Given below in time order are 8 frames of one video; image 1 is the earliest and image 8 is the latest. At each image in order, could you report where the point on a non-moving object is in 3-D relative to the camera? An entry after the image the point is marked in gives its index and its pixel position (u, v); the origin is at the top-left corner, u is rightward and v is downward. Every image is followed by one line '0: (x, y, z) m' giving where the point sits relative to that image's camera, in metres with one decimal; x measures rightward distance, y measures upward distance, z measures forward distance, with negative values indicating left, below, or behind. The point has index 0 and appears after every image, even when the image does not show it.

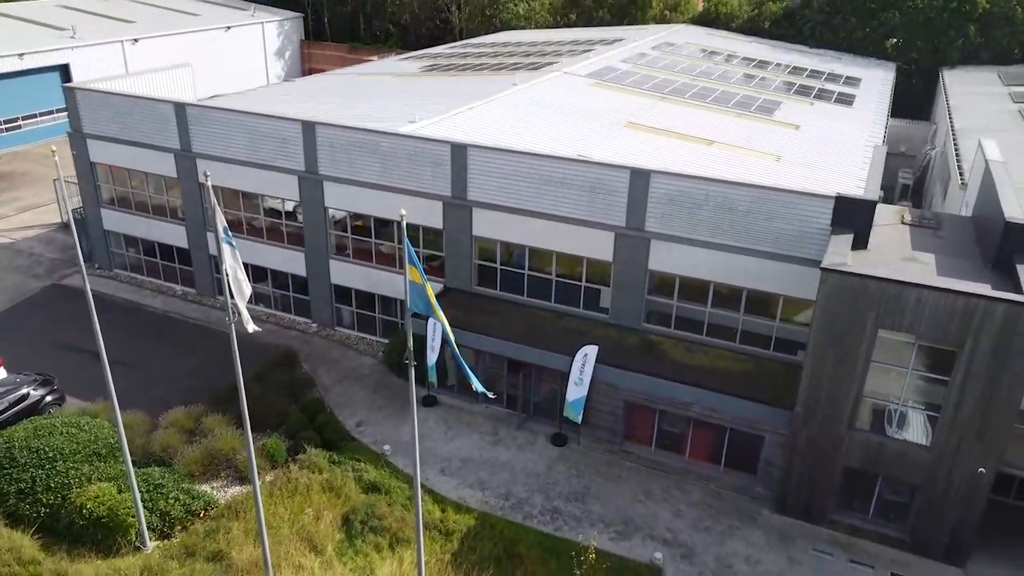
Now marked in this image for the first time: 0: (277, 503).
0: (-5.7, -5.3, +19.4) m
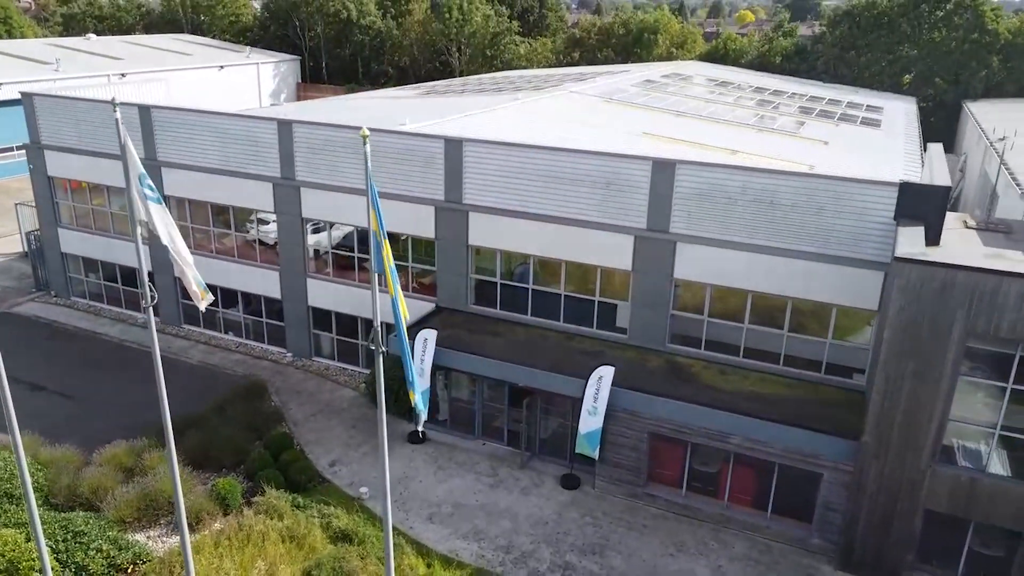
0: (-5.7, -5.3, +15.7) m
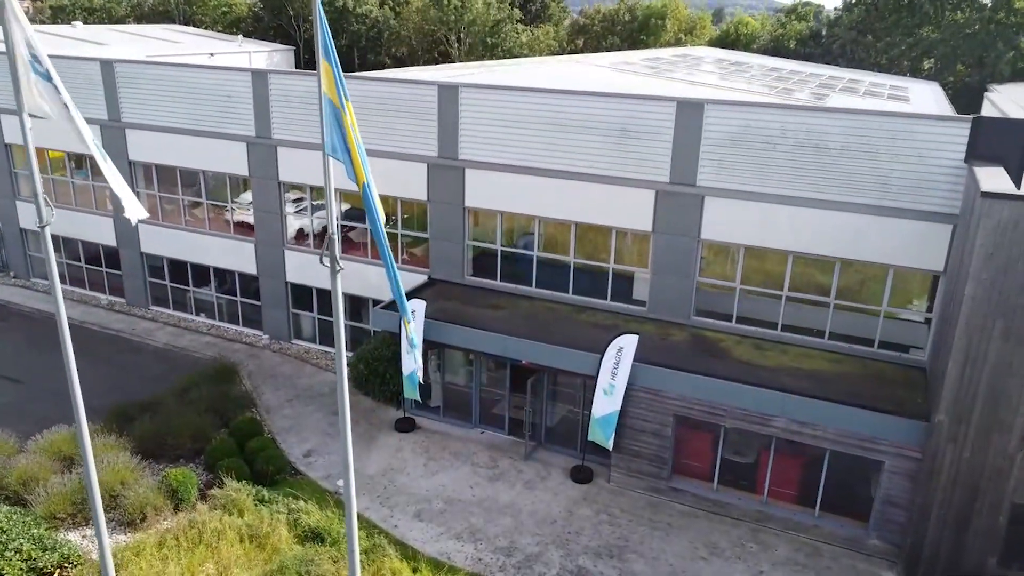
0: (-5.6, -4.5, +13.0) m
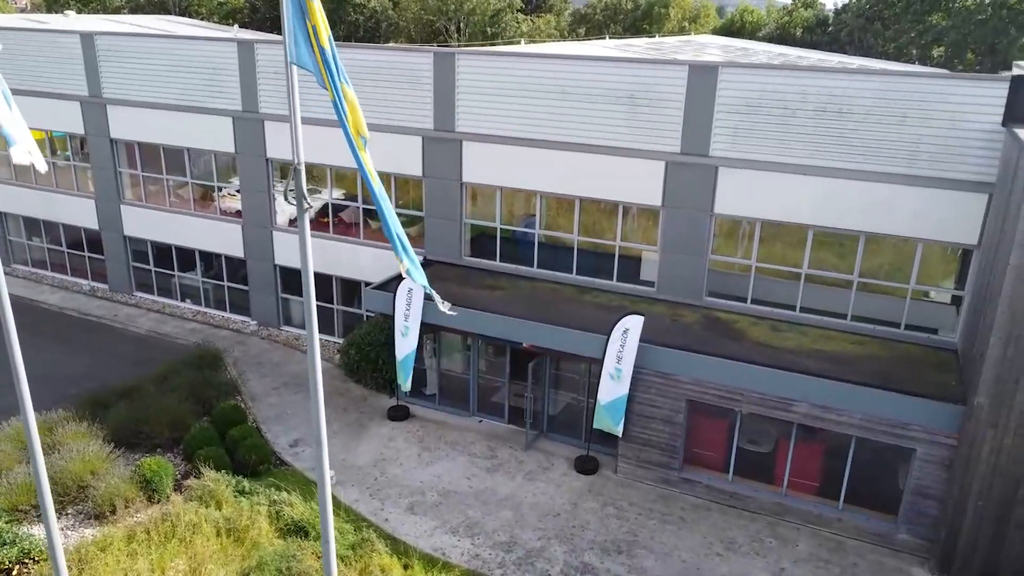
0: (-5.6, -4.0, +12.0) m
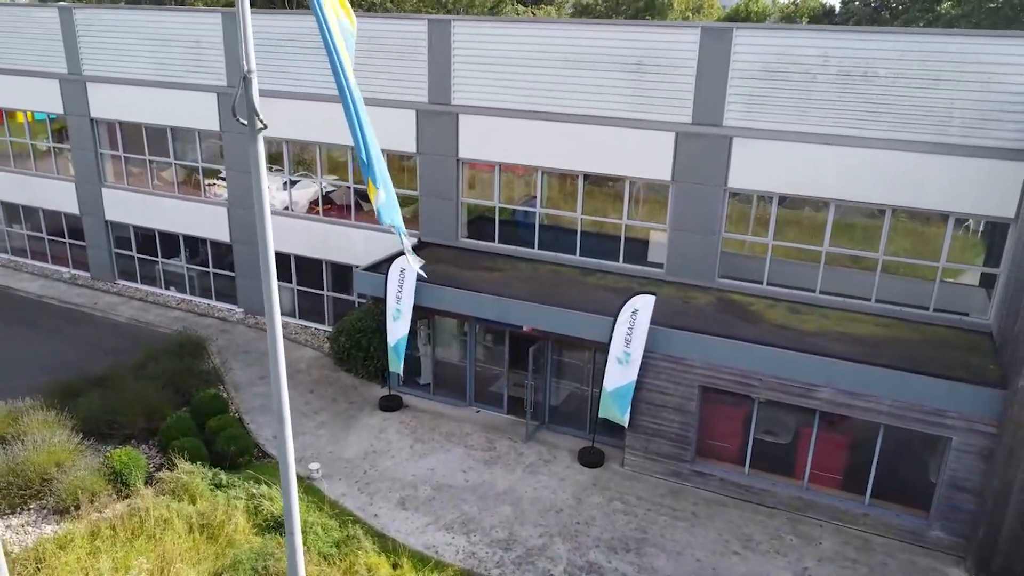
0: (-5.7, -3.6, +10.9) m
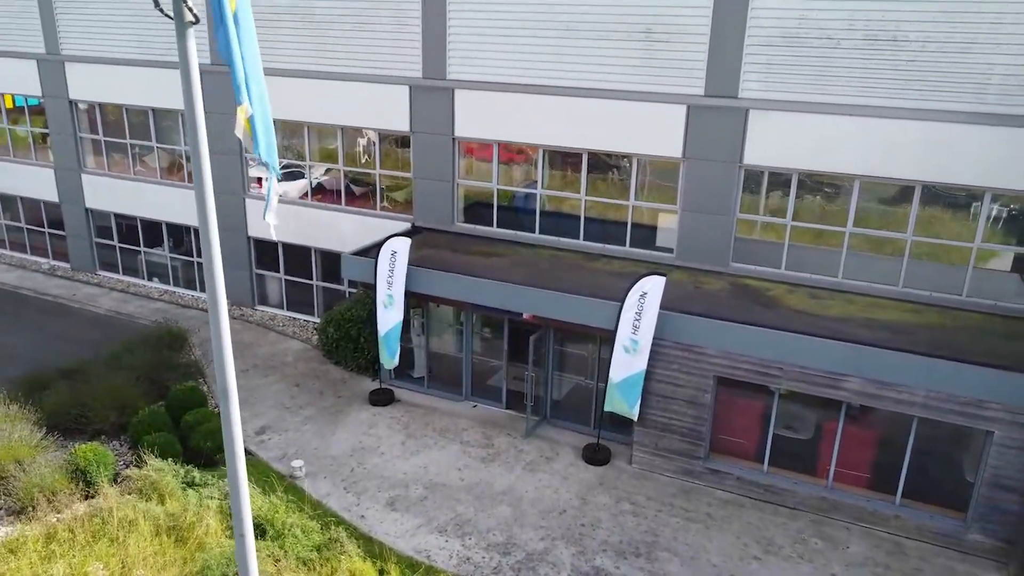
0: (-5.7, -3.4, +9.9) m
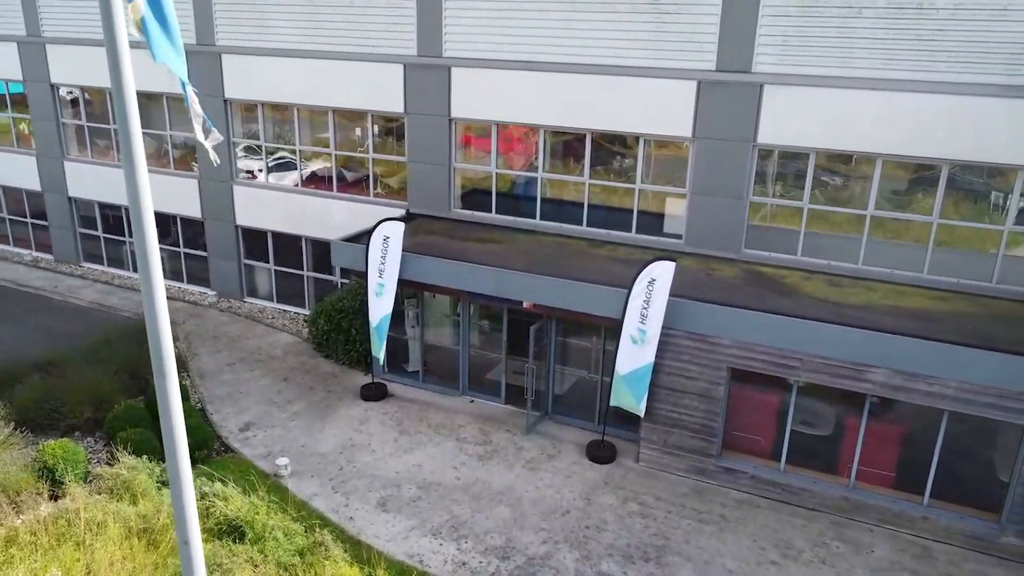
0: (-5.7, -3.1, +9.1) m
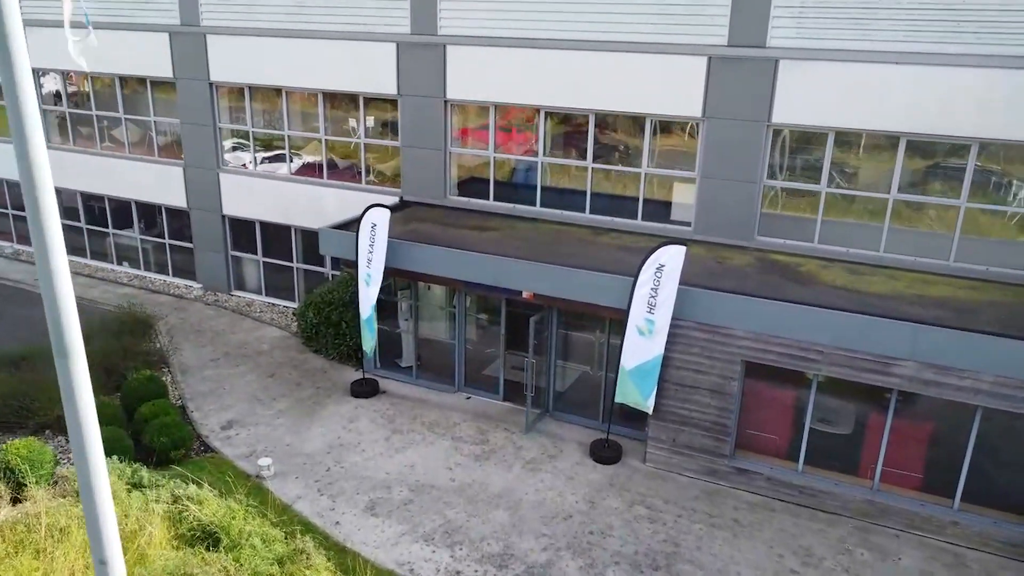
0: (-5.7, -3.0, +8.3) m
